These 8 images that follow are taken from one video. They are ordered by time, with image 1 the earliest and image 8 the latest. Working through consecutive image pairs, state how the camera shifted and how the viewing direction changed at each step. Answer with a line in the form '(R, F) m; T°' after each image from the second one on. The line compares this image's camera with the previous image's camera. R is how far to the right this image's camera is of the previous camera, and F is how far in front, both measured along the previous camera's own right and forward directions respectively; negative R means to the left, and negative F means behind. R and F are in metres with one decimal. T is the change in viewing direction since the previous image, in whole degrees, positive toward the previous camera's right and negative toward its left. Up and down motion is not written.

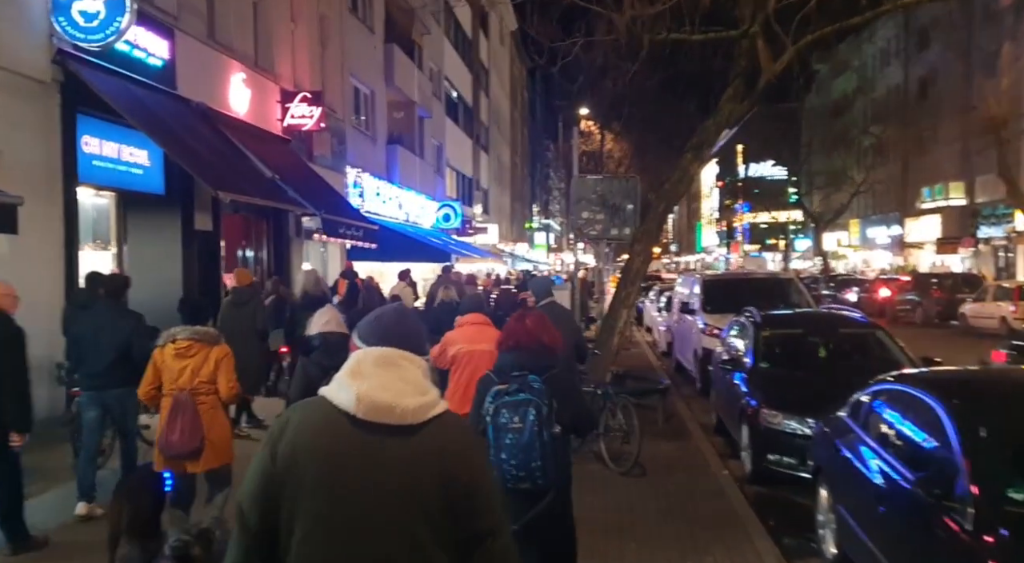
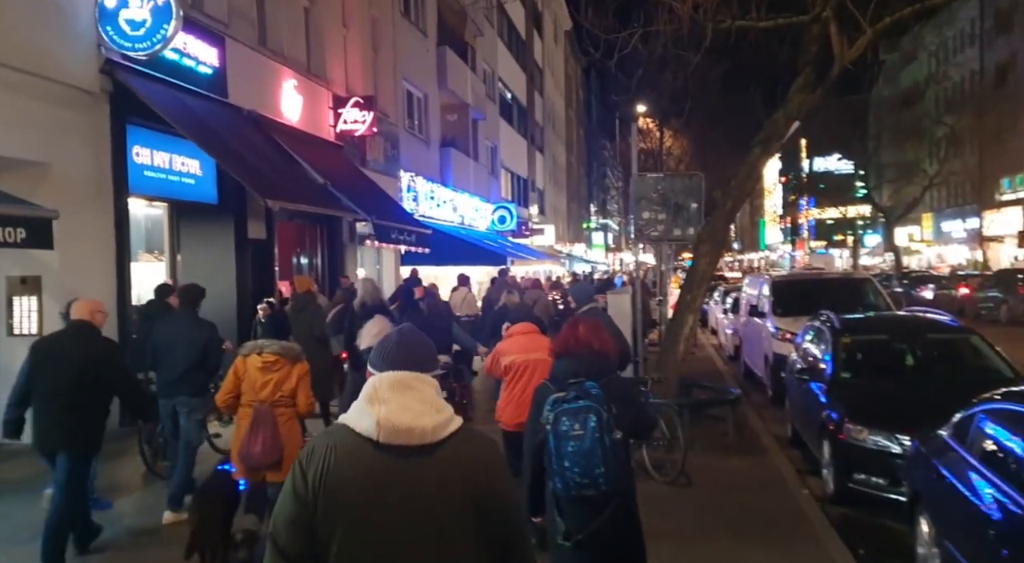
(0.0, +0.5) m; -4°
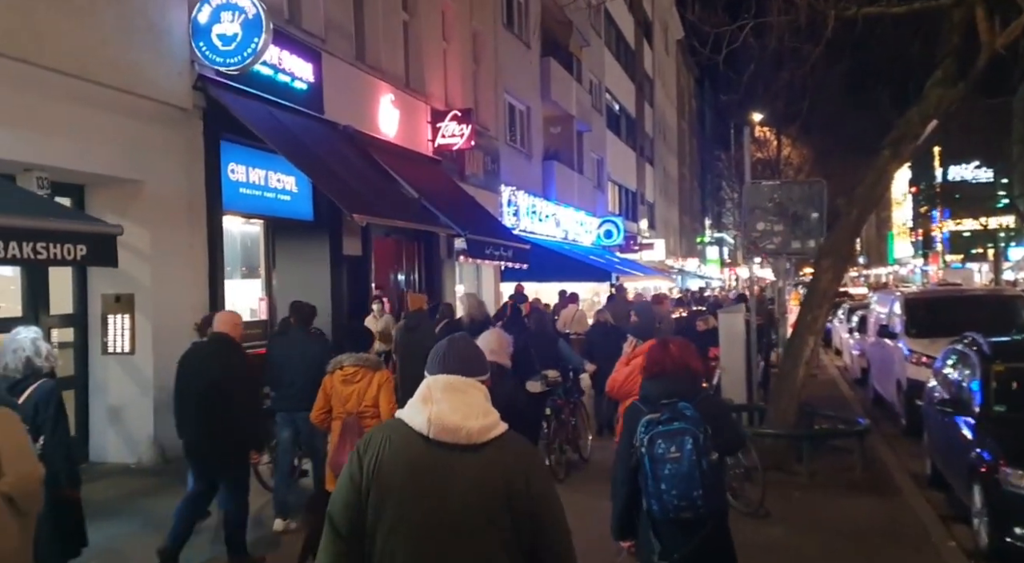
(+0.1, +0.6) m; -8°
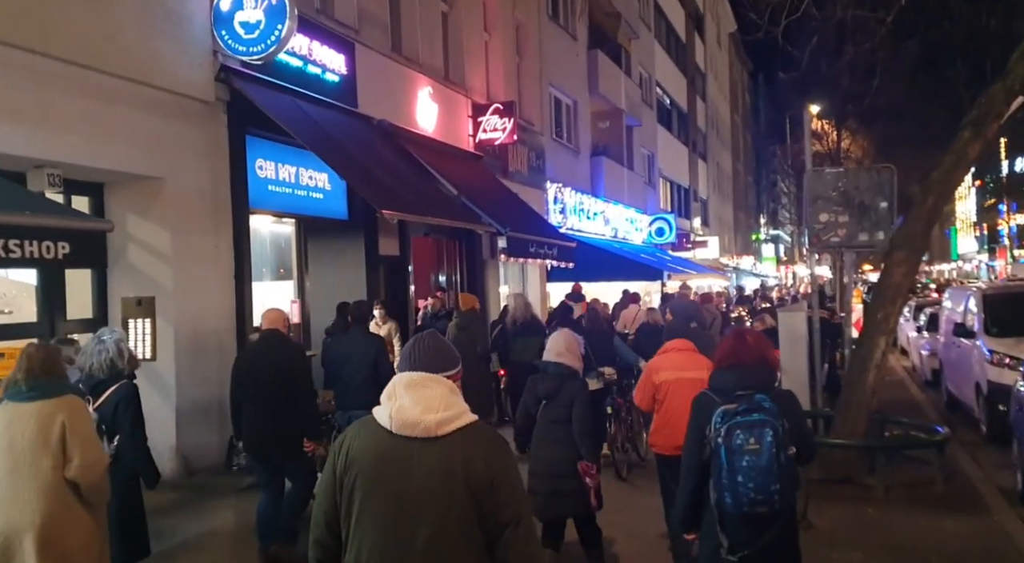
(+0.1, +0.6) m; -4°
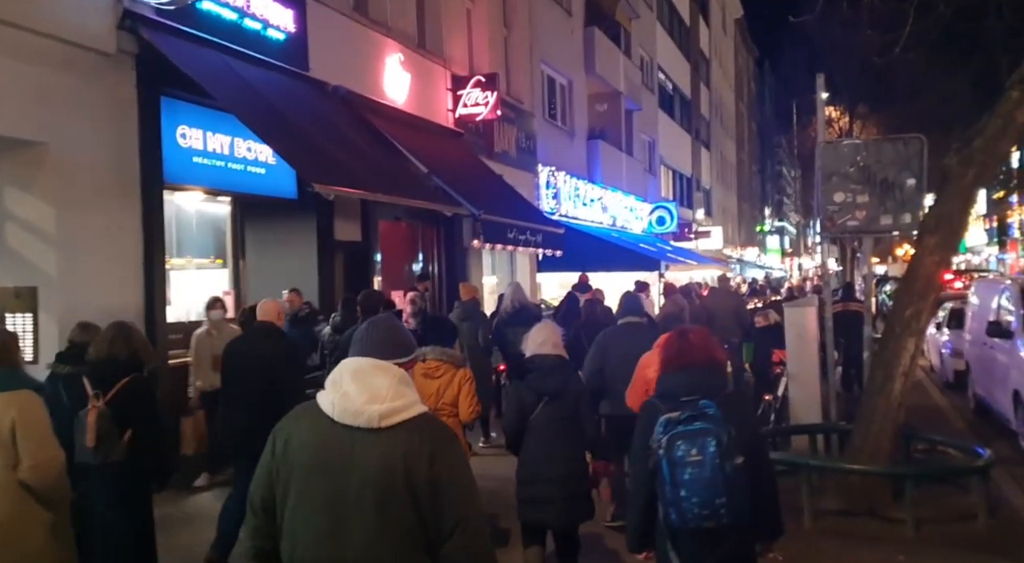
(+0.4, +1.3) m; 0°
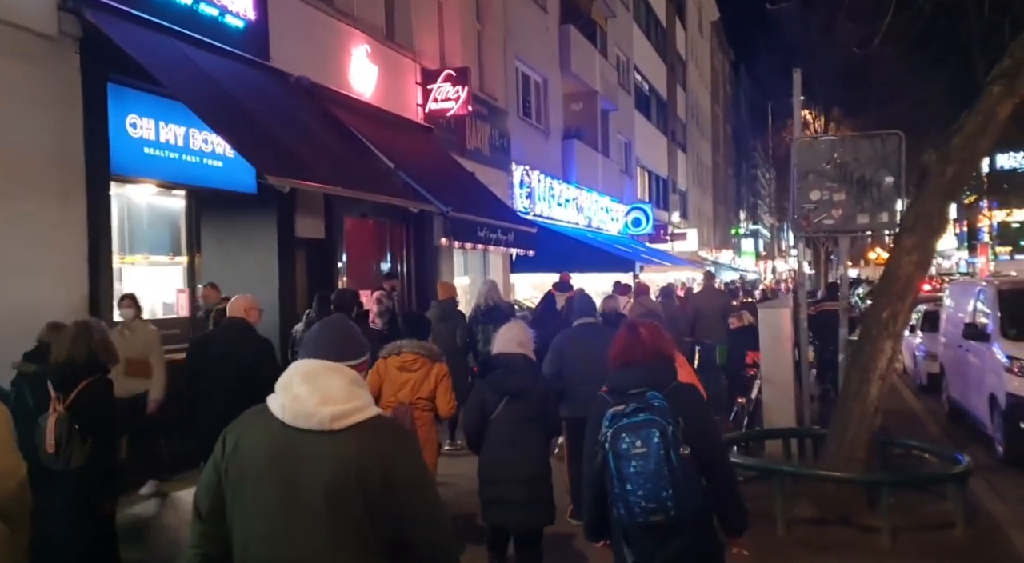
(+0.1, +0.3) m; +2°
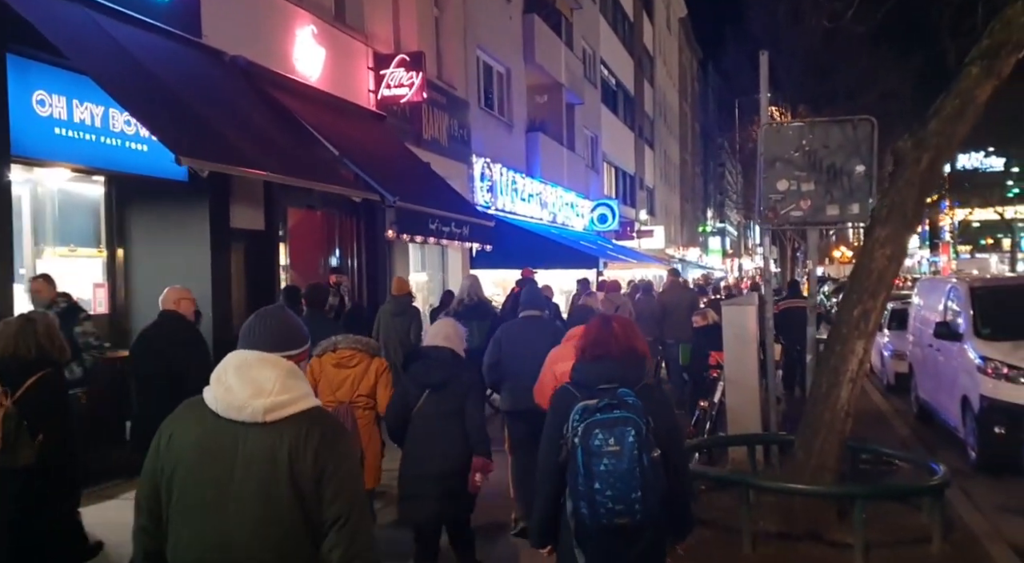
(+0.2, +0.6) m; +2°
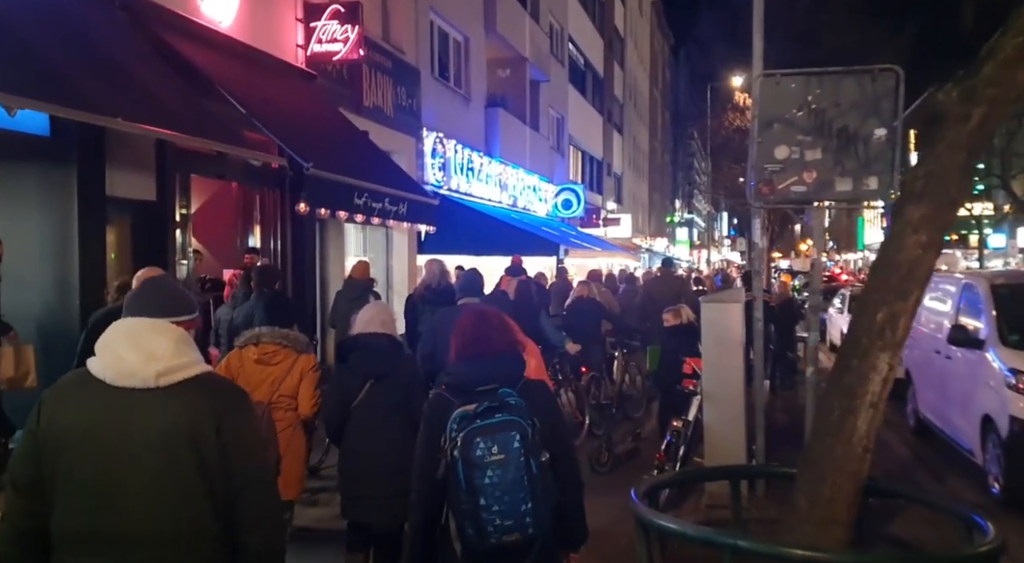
(+0.3, +1.6) m; +2°
